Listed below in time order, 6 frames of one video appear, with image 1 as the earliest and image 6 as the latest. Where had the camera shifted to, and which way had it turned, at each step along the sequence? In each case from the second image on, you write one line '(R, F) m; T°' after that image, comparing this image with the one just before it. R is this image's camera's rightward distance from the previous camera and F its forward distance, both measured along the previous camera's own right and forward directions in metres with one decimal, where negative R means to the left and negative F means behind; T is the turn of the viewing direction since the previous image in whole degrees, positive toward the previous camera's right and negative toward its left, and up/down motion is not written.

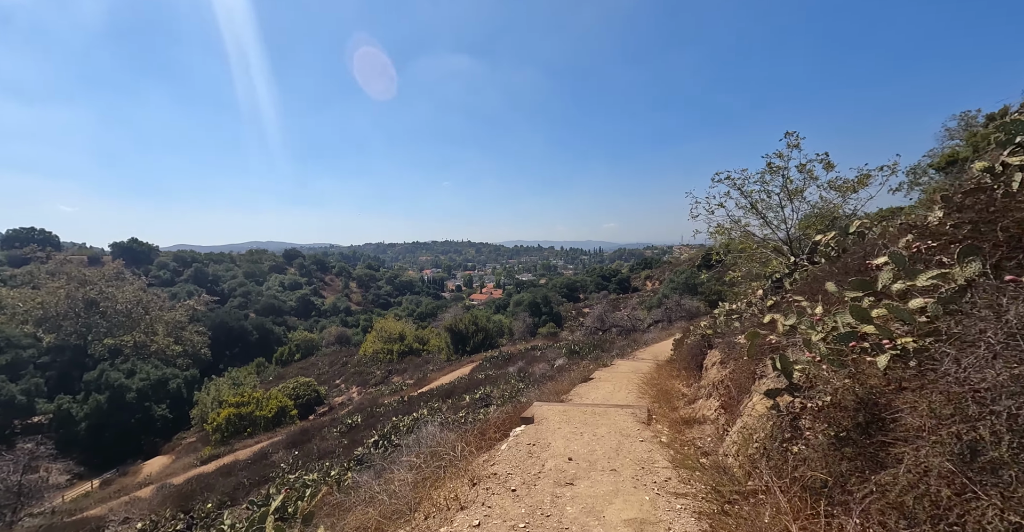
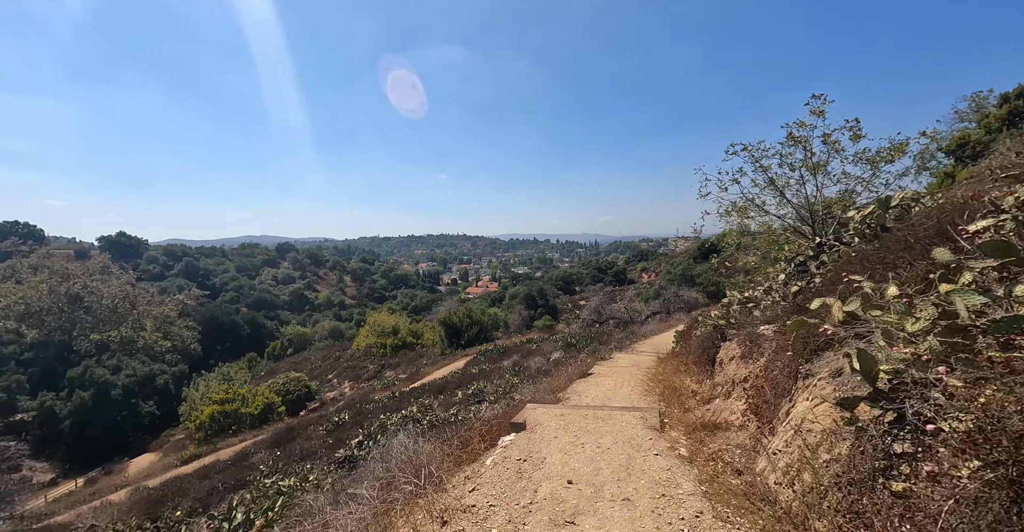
(+0.1, +0.6) m; +1°
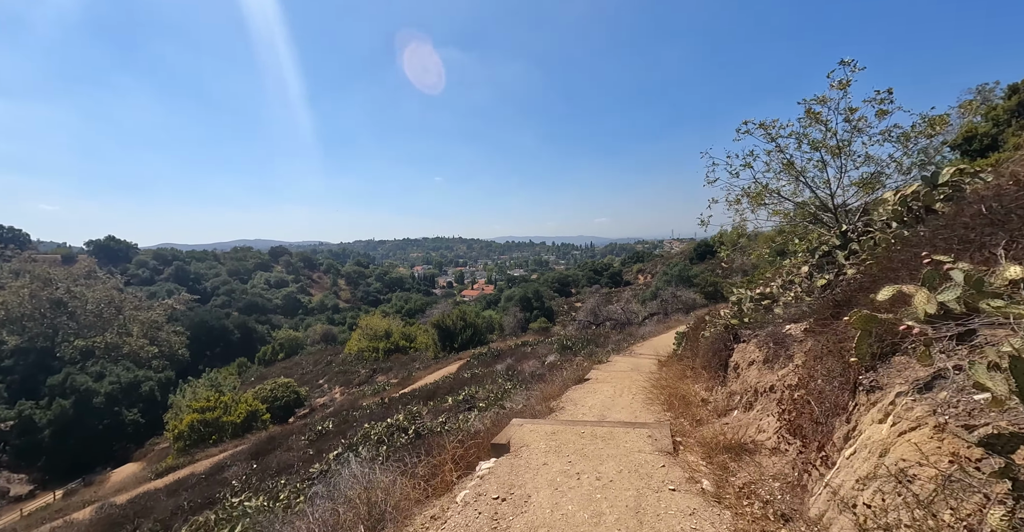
(+0.1, +0.6) m; +1°
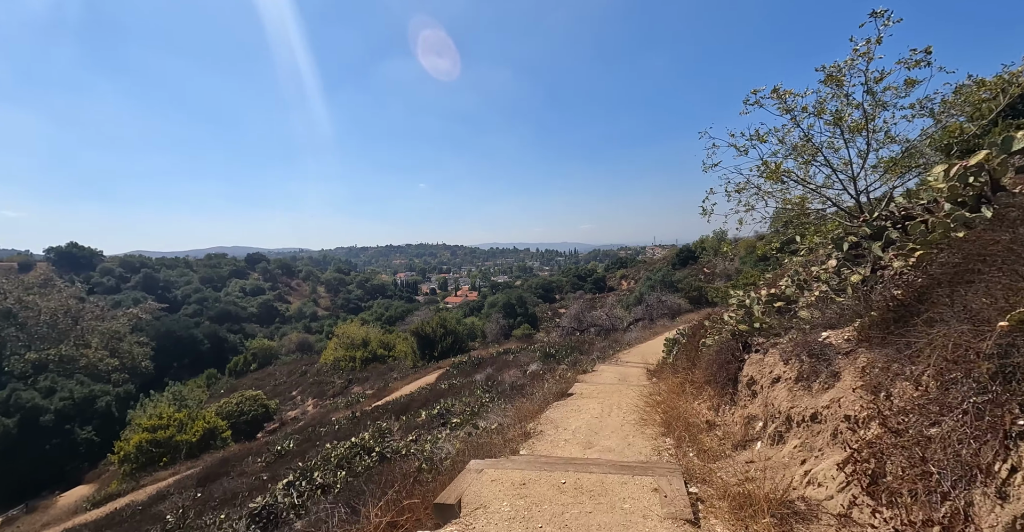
(+0.2, +0.9) m; +2°
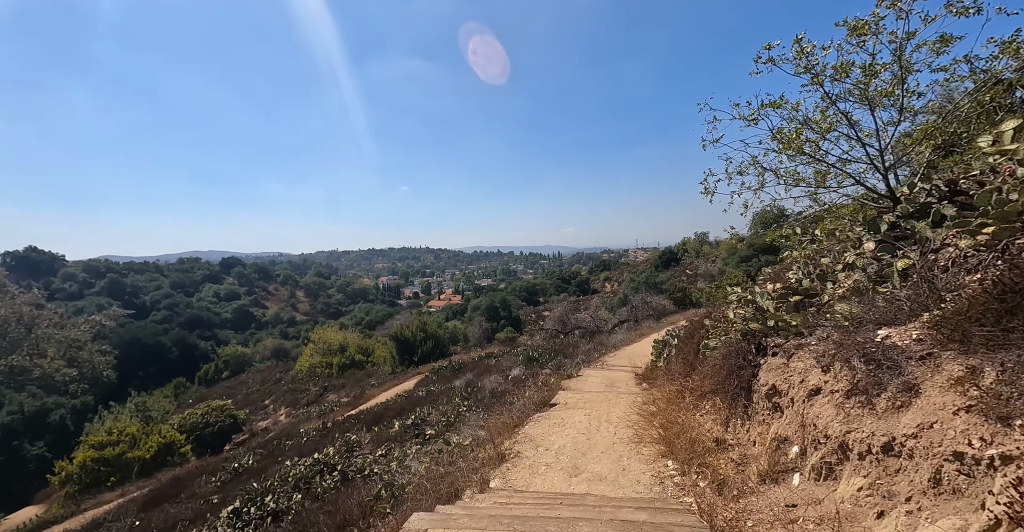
(+0.1, +0.7) m; +2°
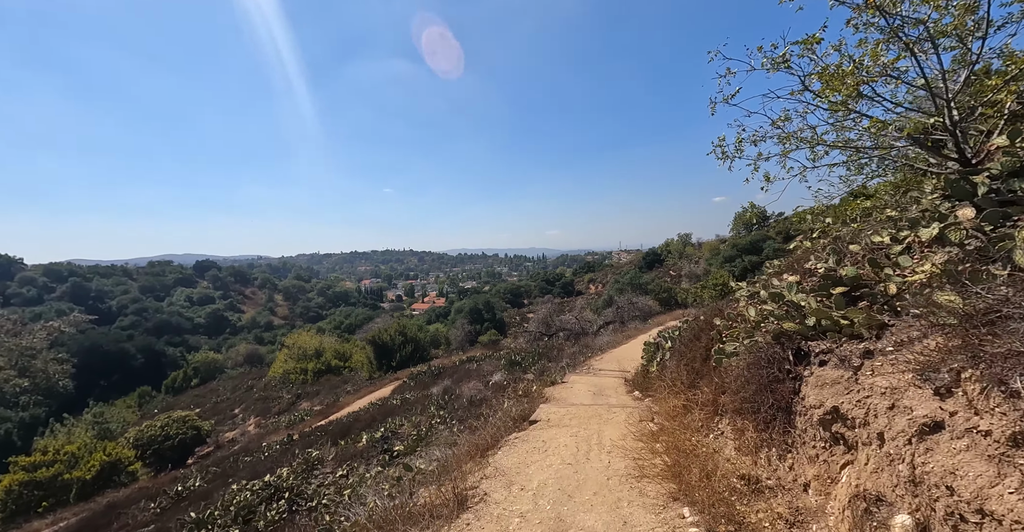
(+0.1, +0.9) m; +2°
